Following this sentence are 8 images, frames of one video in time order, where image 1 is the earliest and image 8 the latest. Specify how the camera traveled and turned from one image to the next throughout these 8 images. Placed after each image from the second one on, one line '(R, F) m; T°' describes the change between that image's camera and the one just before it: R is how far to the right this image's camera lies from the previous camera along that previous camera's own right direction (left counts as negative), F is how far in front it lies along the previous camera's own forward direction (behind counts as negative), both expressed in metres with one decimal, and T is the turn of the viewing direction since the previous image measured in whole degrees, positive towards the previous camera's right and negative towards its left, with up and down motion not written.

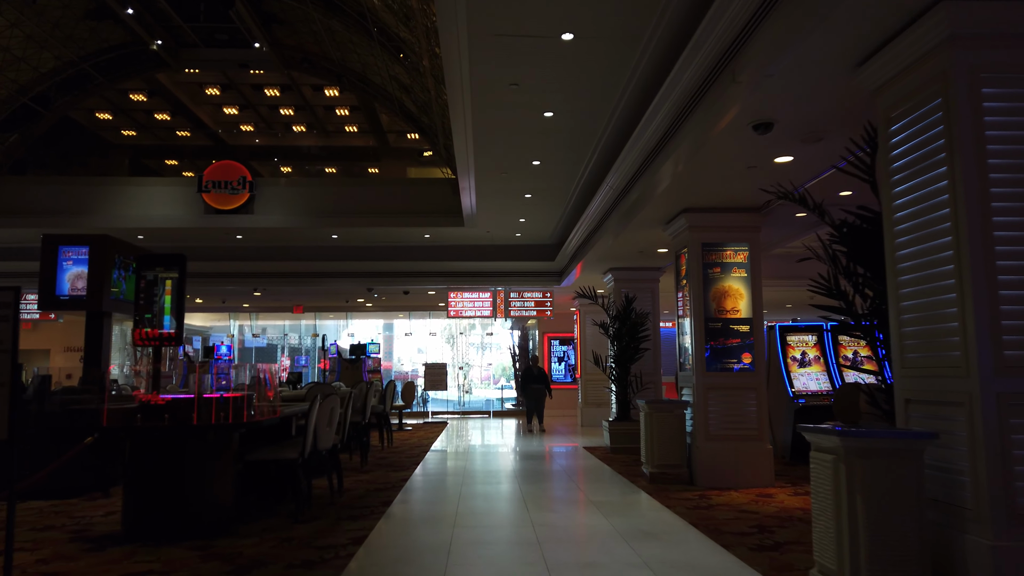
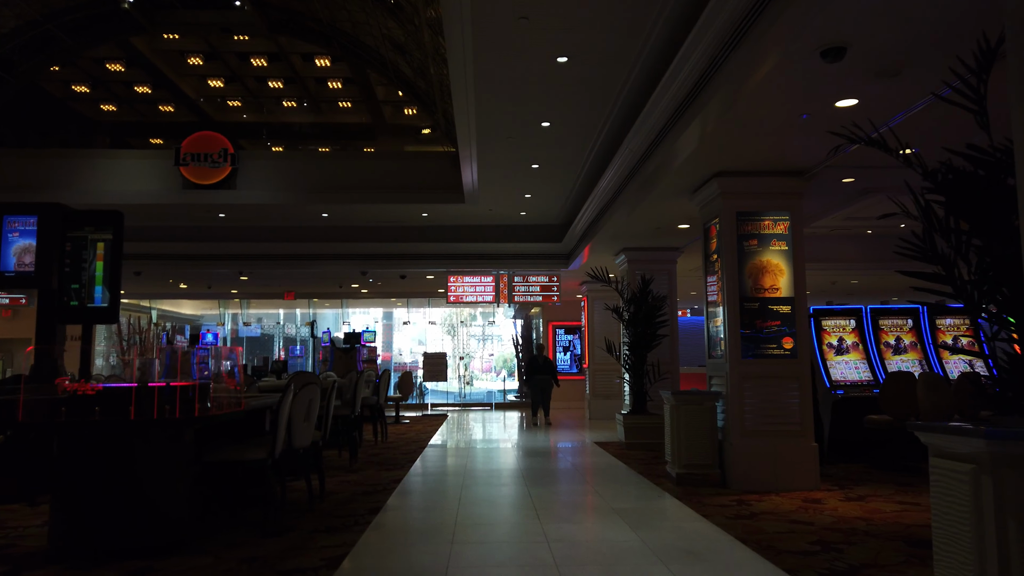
(0.0, +0.8) m; 0°
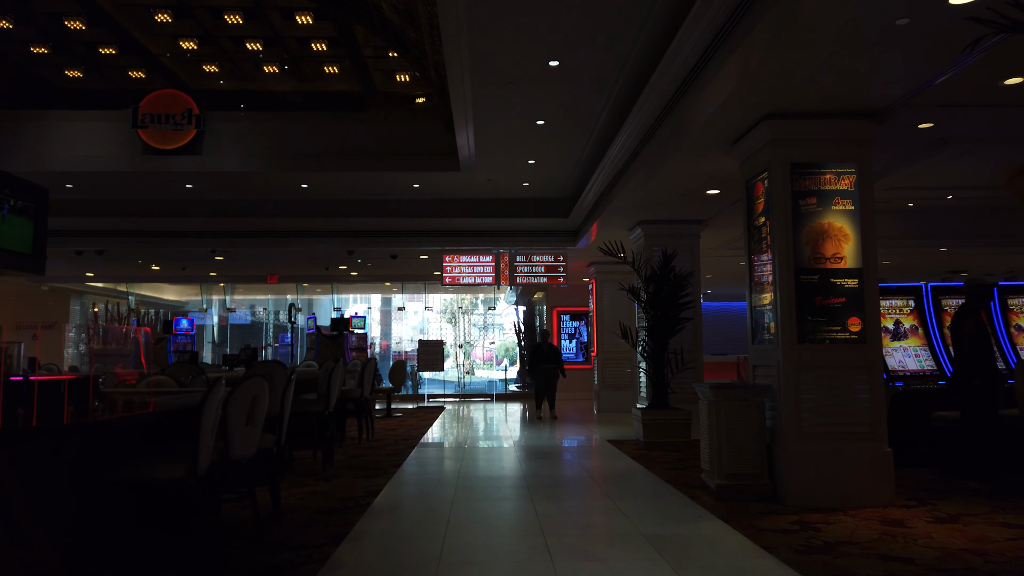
(0.0, +1.0) m; 0°
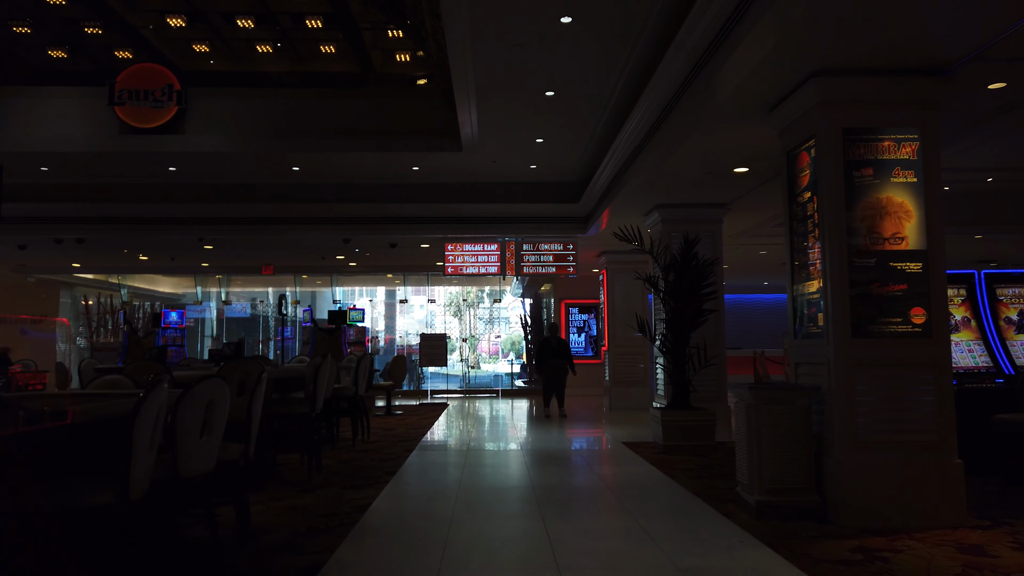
(0.0, +0.6) m; 0°
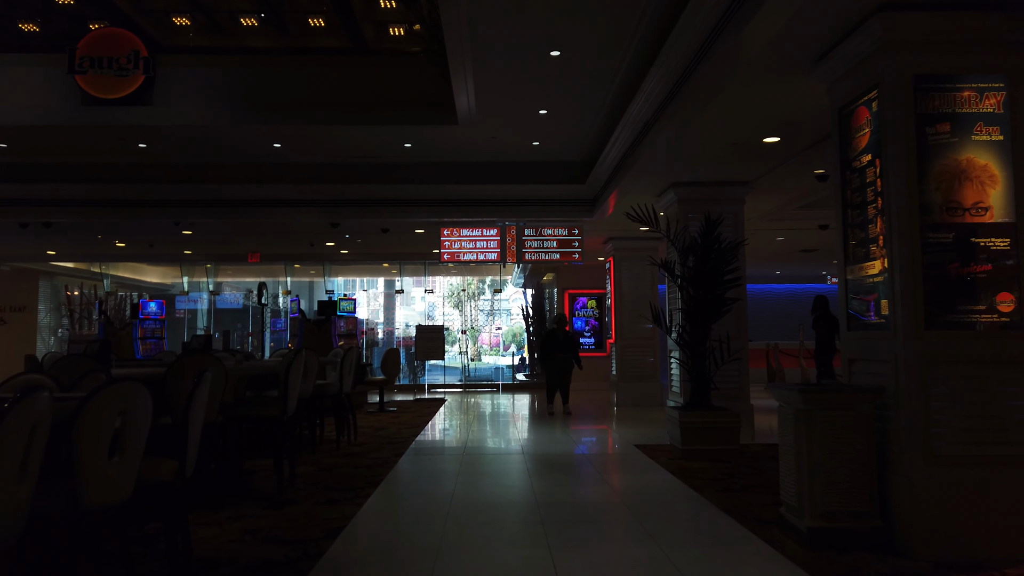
(0.0, +0.7) m; 0°
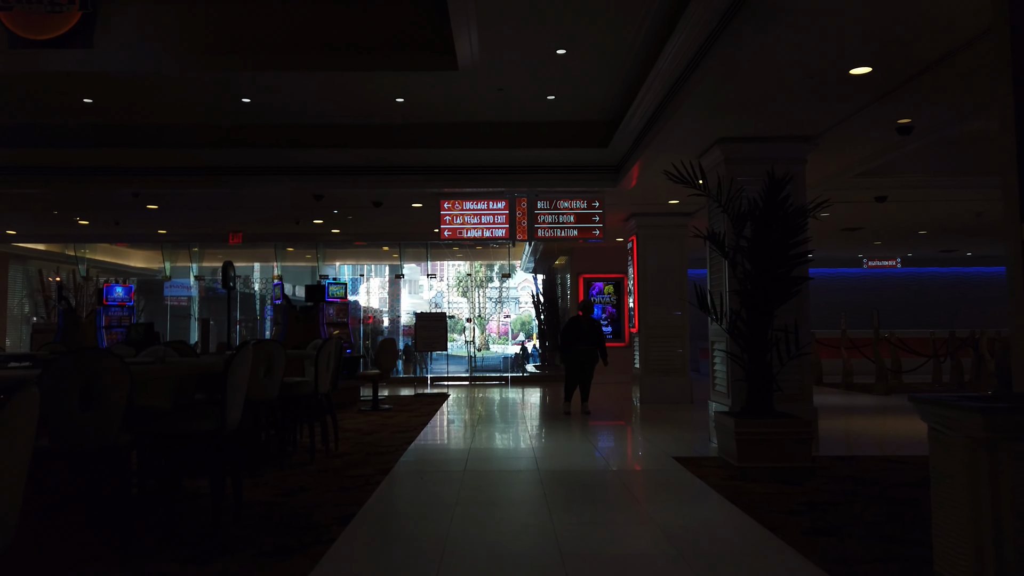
(0.0, +1.1) m; -1°
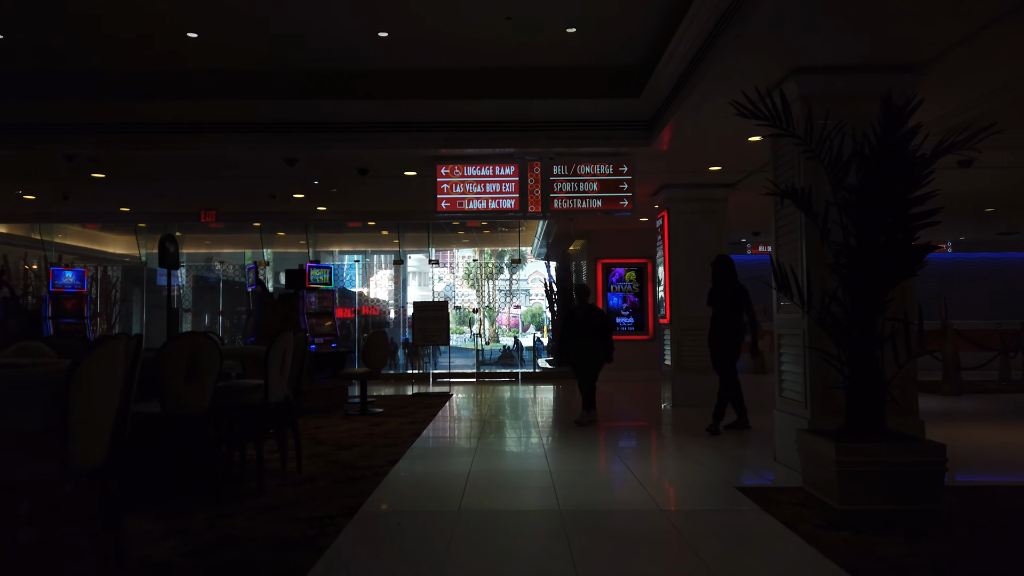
(0.0, +1.2) m; -1°
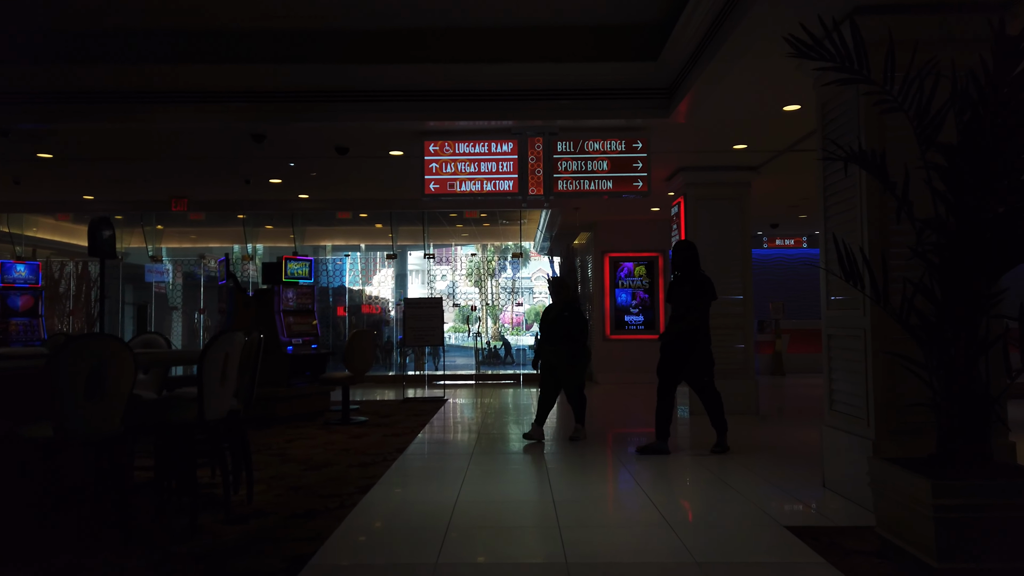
(0.0, +0.8) m; 0°
